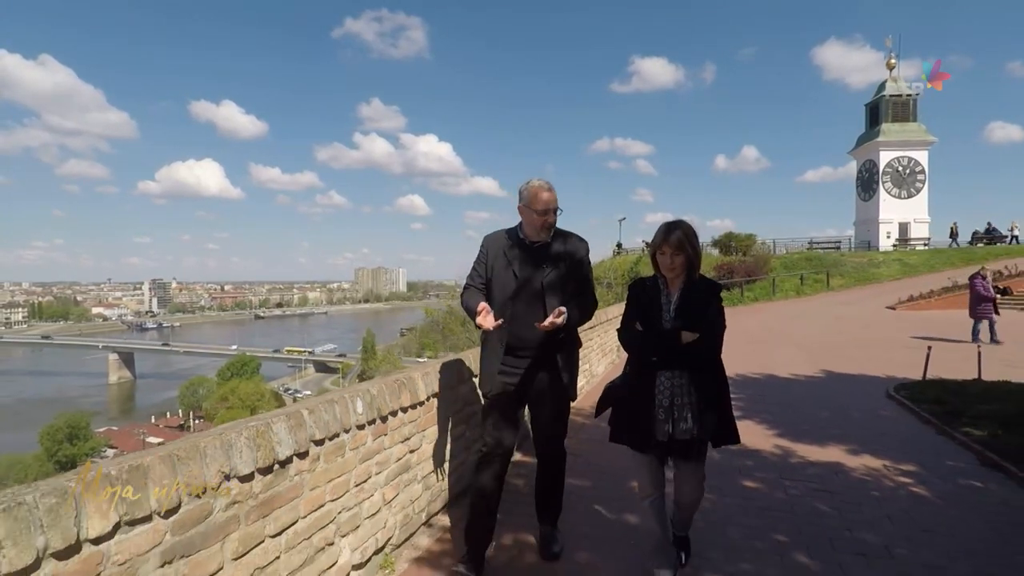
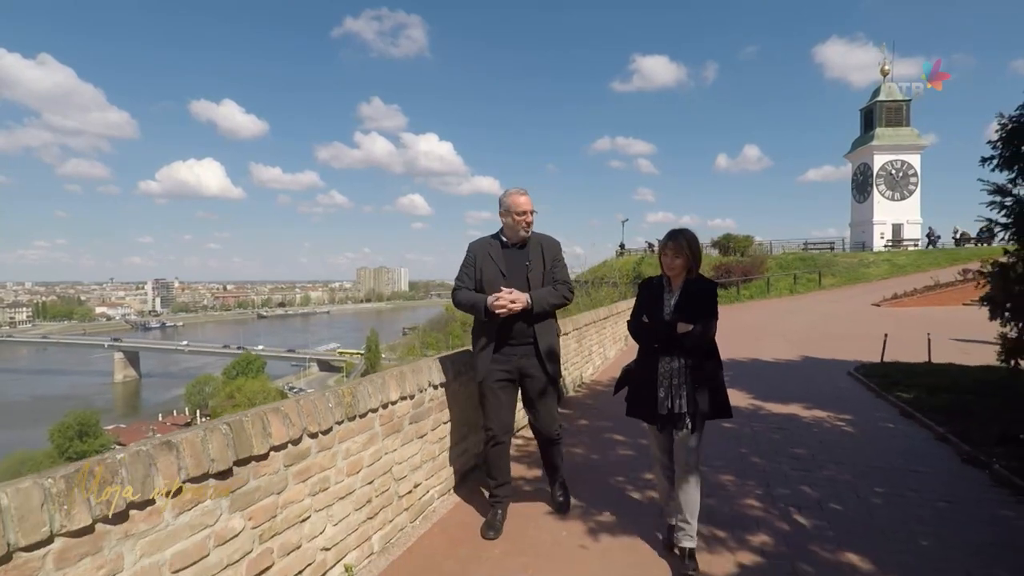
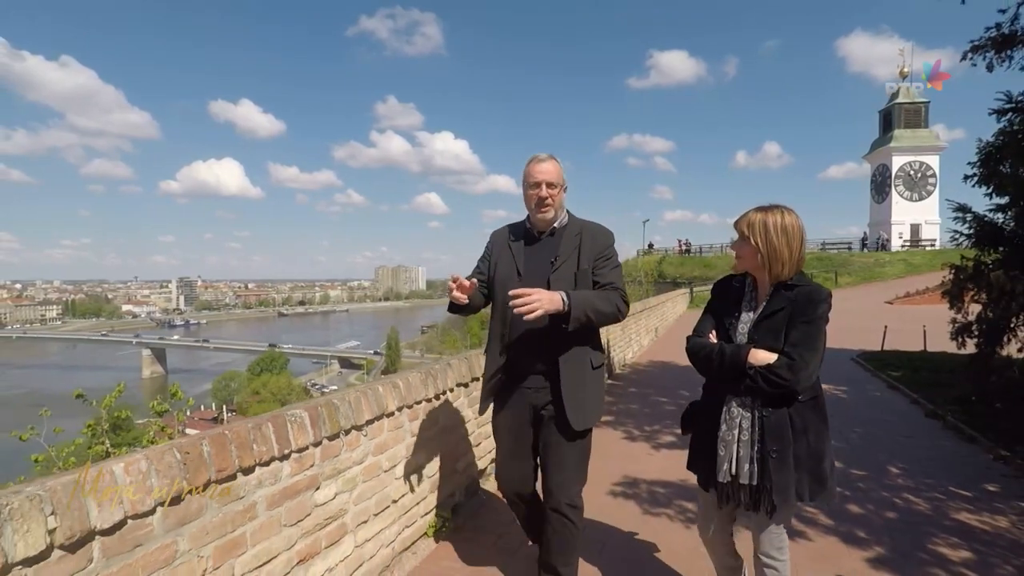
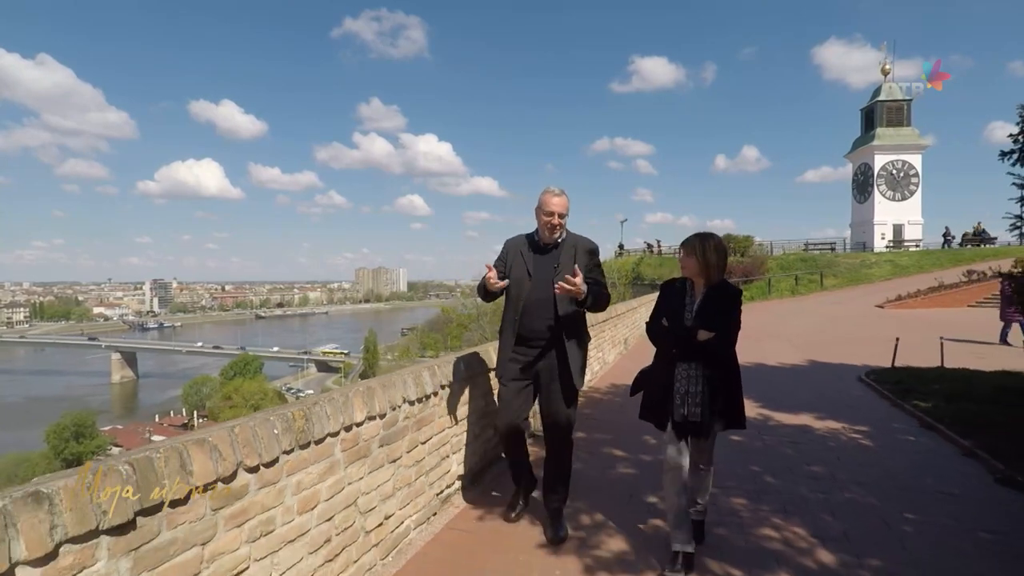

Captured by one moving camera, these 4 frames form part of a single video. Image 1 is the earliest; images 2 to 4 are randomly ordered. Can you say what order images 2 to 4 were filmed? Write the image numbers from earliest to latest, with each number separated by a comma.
4, 2, 3
